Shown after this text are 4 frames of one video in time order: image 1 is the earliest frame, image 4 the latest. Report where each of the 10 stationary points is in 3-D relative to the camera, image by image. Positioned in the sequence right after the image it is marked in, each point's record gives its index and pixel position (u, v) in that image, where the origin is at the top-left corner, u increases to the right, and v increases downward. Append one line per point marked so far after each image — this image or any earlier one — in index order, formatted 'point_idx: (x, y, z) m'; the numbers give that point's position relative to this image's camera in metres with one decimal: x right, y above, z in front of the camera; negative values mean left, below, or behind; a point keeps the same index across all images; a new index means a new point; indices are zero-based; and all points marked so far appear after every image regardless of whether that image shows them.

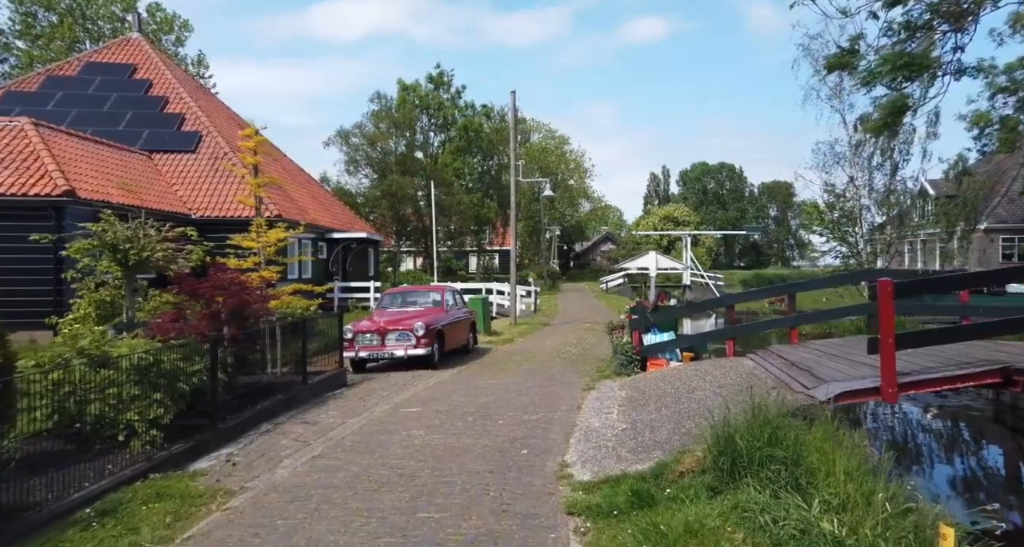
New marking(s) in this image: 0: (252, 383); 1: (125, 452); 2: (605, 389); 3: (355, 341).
0: (-3.2, -1.4, +9.2) m
1: (-3.2, -1.5, +6.1) m
2: (+1.3, -1.7, +10.8) m
3: (-3.0, -1.3, +14.4) m
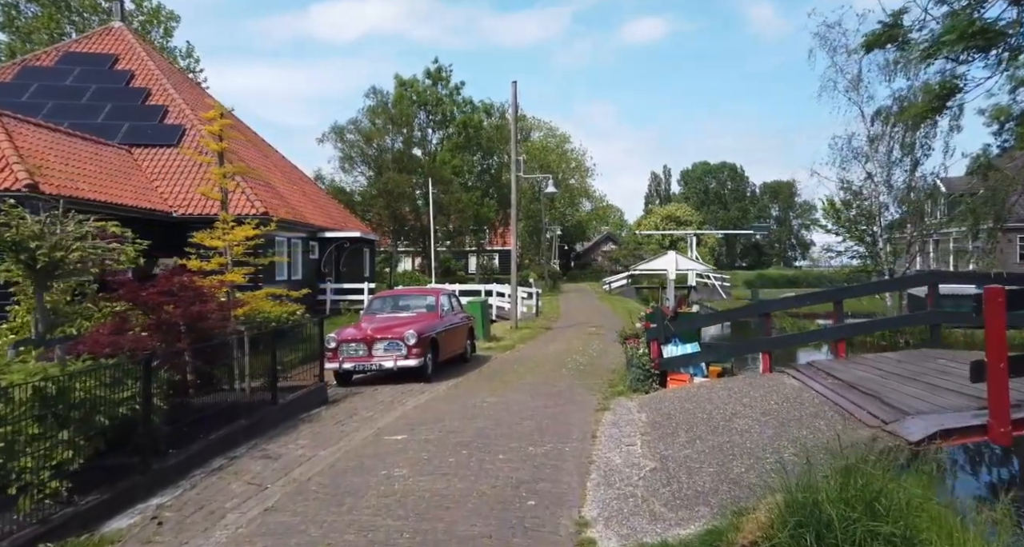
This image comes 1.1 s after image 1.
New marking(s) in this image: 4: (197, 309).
0: (-3.2, -1.4, +7.8) m
1: (-3.2, -1.5, +4.7) m
2: (+1.4, -1.7, +9.4) m
3: (-3.0, -1.3, +13.0) m
4: (-3.4, -0.4, +7.9) m
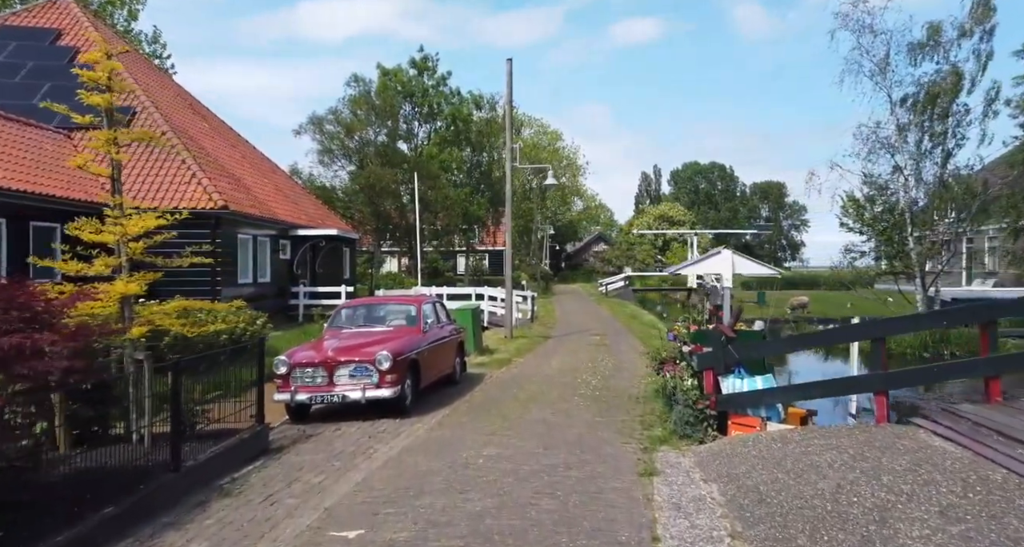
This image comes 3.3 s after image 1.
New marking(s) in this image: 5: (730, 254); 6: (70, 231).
0: (-3.1, -1.5, +4.9) m
1: (-3.0, -1.6, +1.9) m
2: (+1.4, -1.8, +6.6) m
3: (-3.0, -1.4, +10.1) m
4: (-3.3, -0.4, +5.0) m
5: (+3.0, +0.3, +11.0) m
6: (-4.2, +0.4, +7.2) m
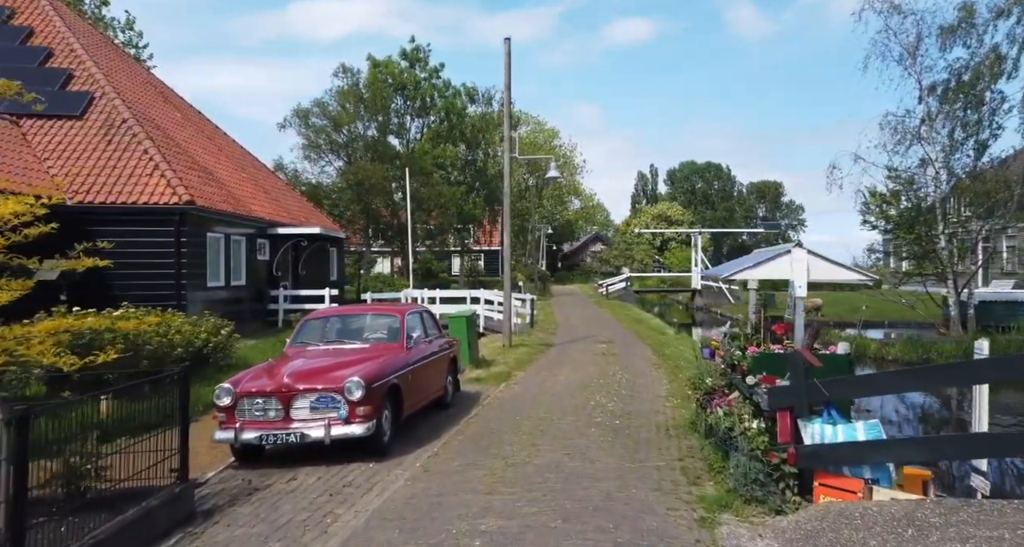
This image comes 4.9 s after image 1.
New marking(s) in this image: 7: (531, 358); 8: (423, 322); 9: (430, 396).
0: (-3.0, -1.5, +2.8) m
1: (-2.9, -1.6, -0.2) m
2: (+1.5, -1.8, +4.5) m
3: (-2.9, -1.5, +8.0) m
4: (-3.2, -0.5, +2.9) m
5: (+3.0, +0.2, +8.9) m
6: (-4.2, +0.4, +5.0) m
7: (+0.4, -2.1, +18.1) m
8: (-1.3, -0.7, +11.3) m
9: (-1.2, -1.8, +10.8) m
